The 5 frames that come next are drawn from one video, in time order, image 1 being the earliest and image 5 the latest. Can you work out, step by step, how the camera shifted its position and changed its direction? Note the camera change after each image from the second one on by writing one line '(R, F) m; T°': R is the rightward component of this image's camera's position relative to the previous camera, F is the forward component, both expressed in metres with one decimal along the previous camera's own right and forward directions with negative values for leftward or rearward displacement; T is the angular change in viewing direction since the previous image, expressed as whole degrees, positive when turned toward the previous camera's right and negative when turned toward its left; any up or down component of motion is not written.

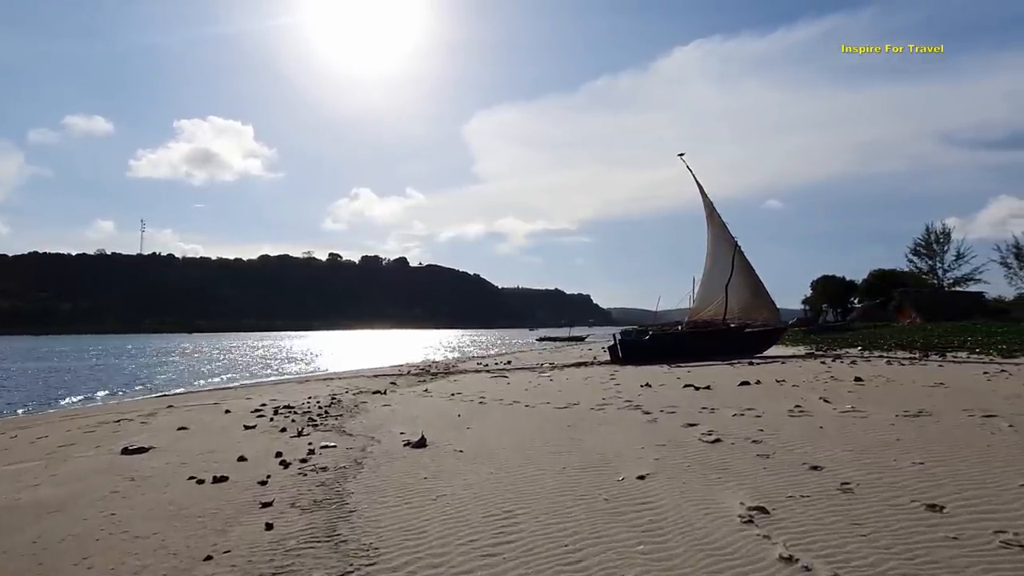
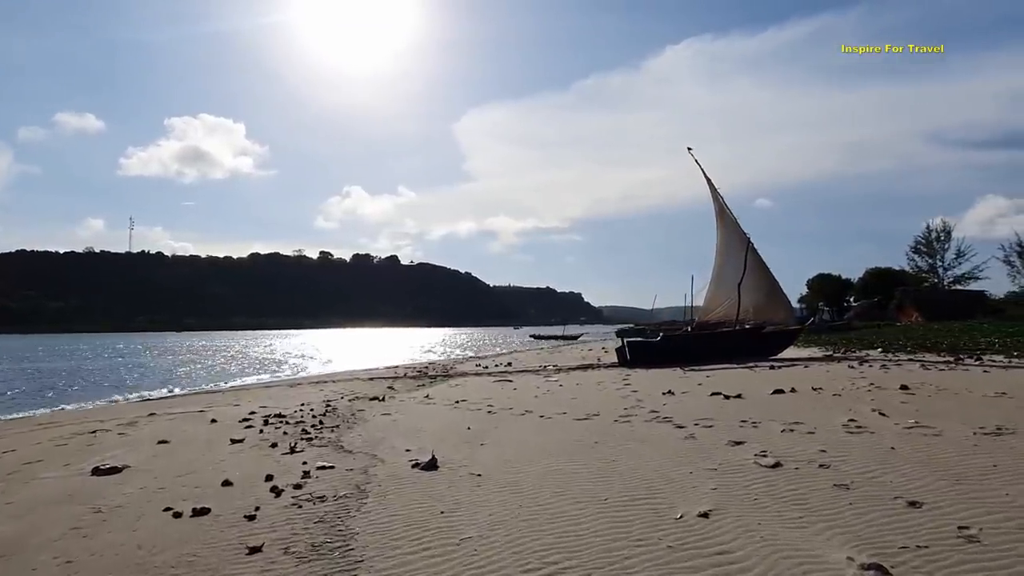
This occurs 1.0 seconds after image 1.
(-0.3, +1.1) m; +1°
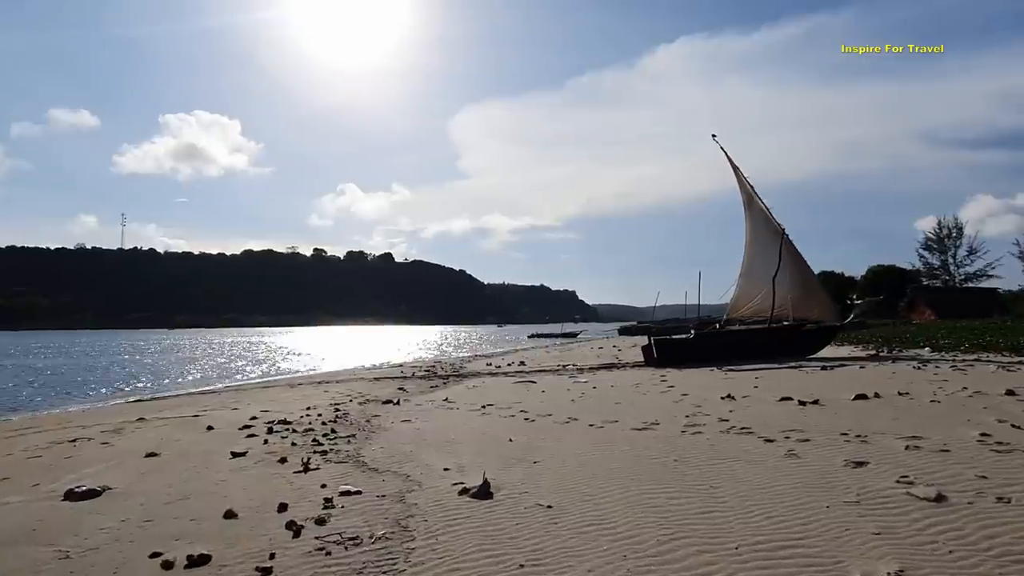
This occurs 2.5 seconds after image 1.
(-0.7, +1.5) m; 0°
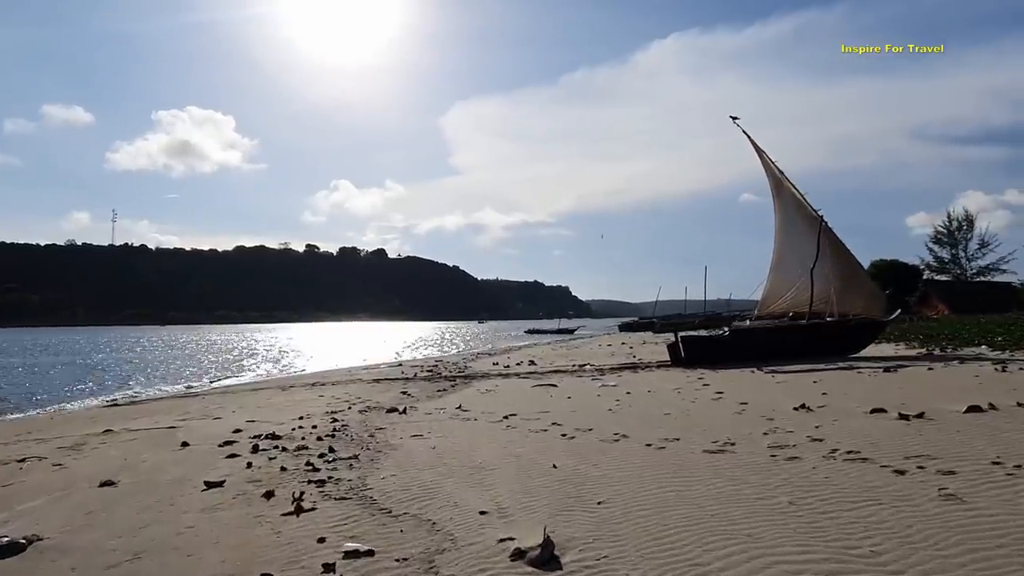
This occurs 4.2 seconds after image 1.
(-0.5, +1.9) m; +1°
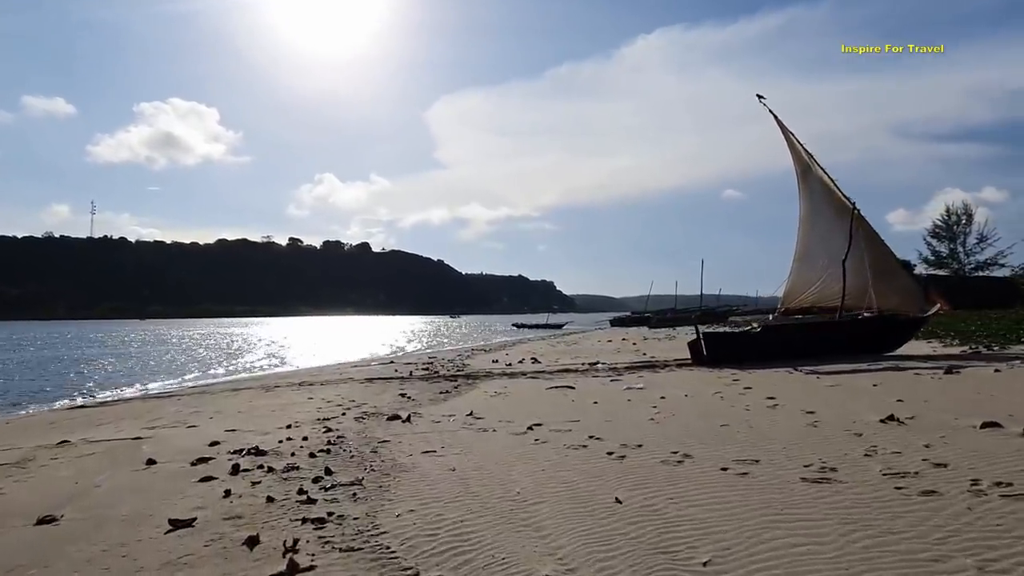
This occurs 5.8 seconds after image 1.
(-0.5, +1.6) m; +1°
